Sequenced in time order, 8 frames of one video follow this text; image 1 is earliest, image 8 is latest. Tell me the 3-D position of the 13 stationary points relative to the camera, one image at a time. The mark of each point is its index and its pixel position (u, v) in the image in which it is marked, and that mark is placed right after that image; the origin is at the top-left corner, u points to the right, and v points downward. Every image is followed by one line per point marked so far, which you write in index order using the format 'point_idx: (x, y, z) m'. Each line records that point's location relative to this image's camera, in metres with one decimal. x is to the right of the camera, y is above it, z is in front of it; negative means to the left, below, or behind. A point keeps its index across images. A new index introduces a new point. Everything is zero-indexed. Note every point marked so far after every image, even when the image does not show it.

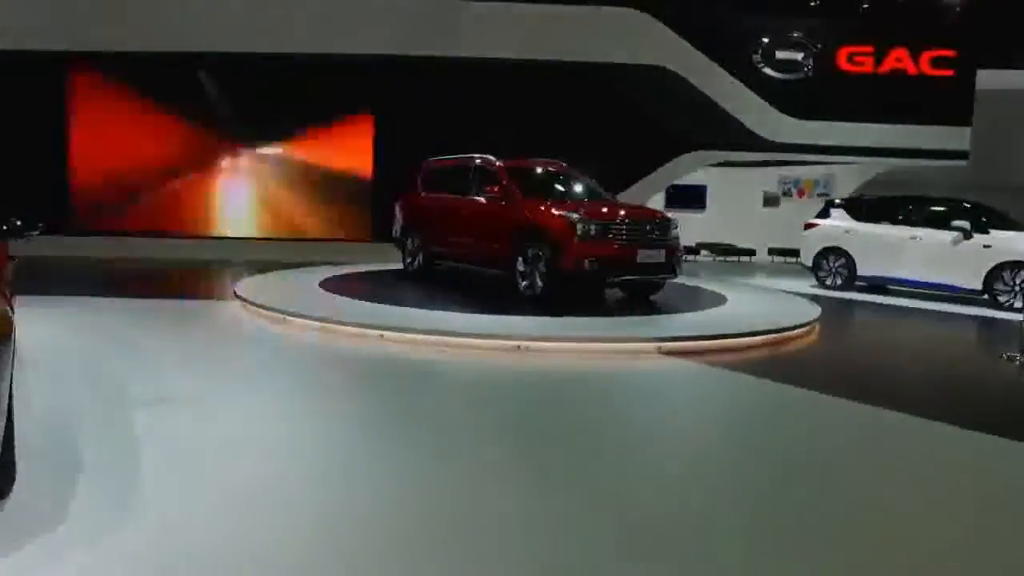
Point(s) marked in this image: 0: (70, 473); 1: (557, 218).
0: (-2.2, -0.9, +3.7) m
1: (+0.4, +0.7, +7.4) m
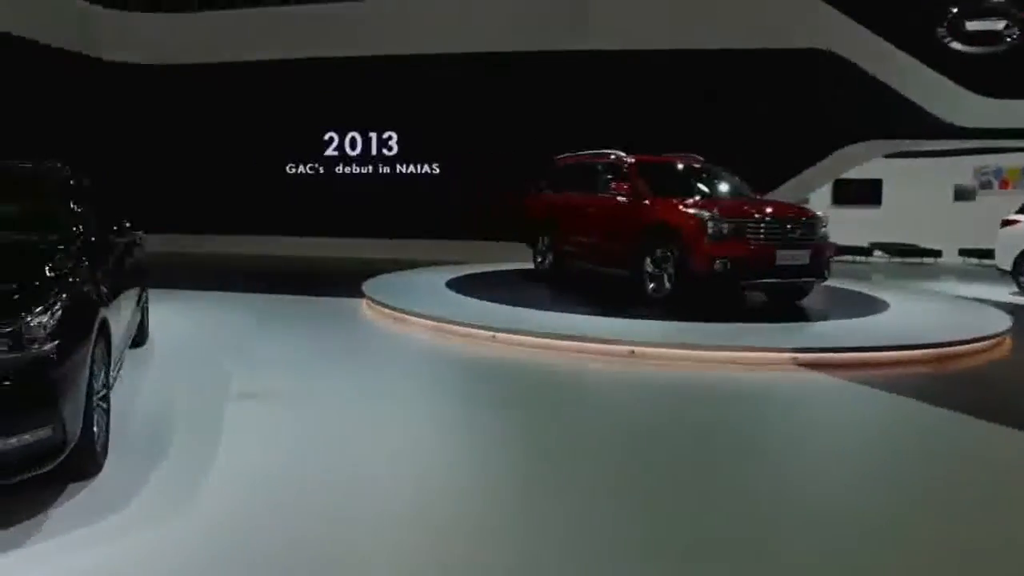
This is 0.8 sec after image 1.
0: (-1.9, -0.9, +3.9) m
1: (+1.6, +0.6, +6.8) m
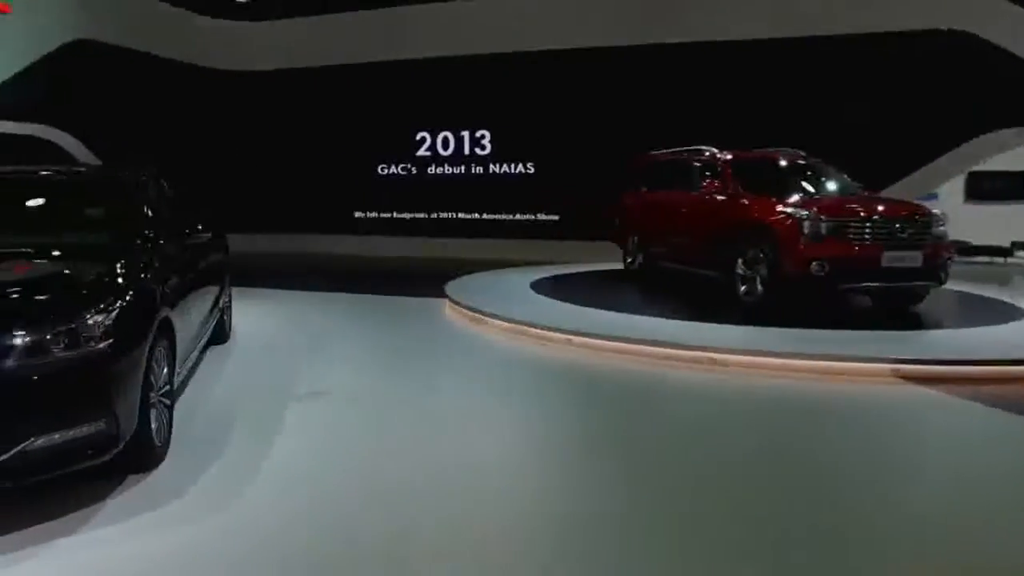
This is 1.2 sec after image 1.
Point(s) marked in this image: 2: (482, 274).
0: (-1.6, -0.9, +4.0) m
1: (+2.3, +0.6, +6.4) m
2: (-0.4, +0.1, +8.8) m
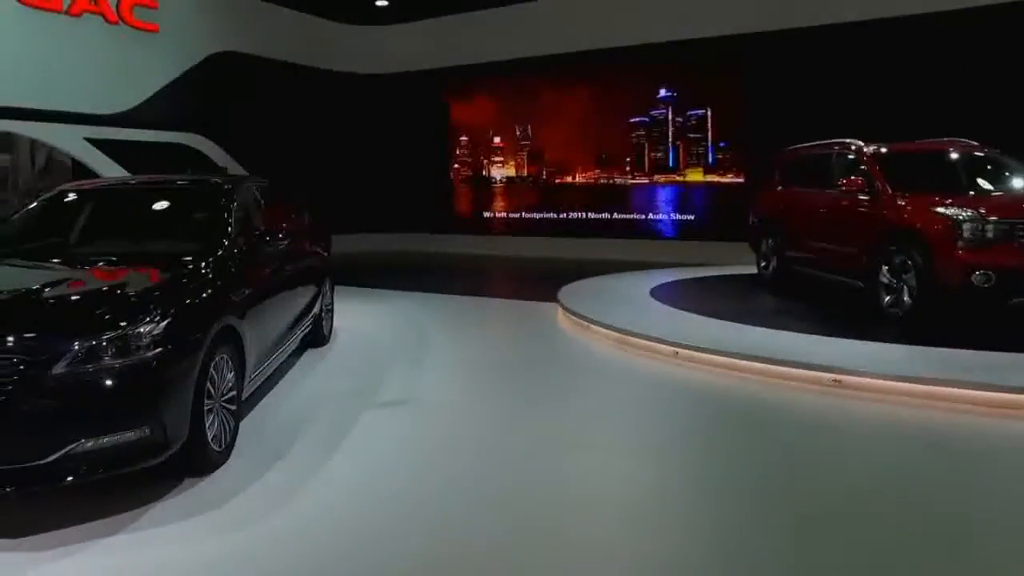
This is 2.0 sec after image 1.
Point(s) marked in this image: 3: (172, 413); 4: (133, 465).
0: (-1.3, -0.9, +4.1) m
1: (+3.1, +0.5, +5.5) m
2: (+1.0, +0.1, +8.5) m
3: (-1.5, -0.6, +3.4) m
4: (-1.6, -0.8, +3.3) m
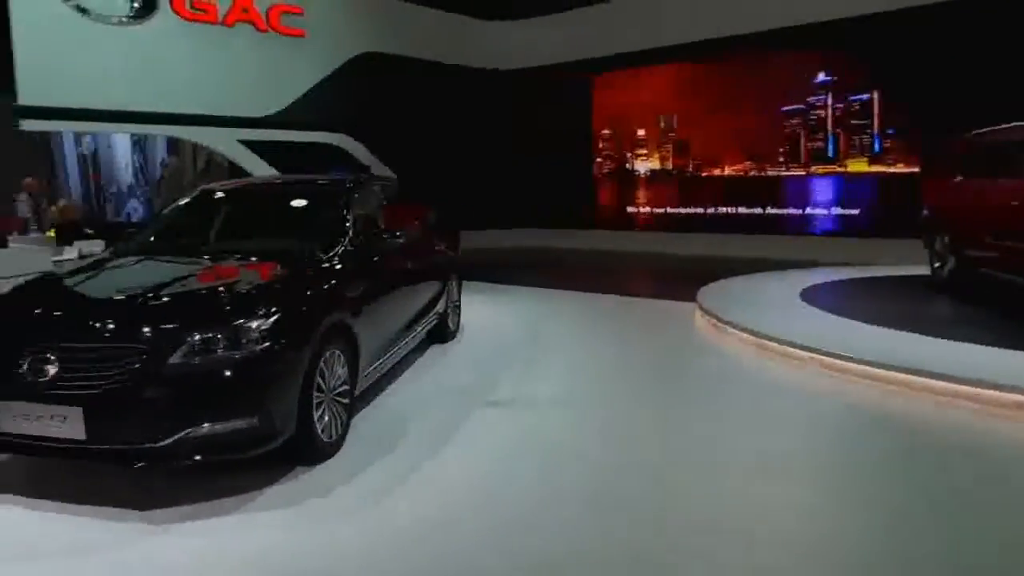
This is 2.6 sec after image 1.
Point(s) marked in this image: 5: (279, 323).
0: (-0.7, -0.9, +4.1) m
1: (+3.9, +0.5, +4.6) m
2: (+2.5, +0.1, +7.9) m
3: (-1.1, -0.5, +3.5) m
4: (-1.2, -0.7, +3.4) m
5: (-1.1, -0.2, +3.5) m
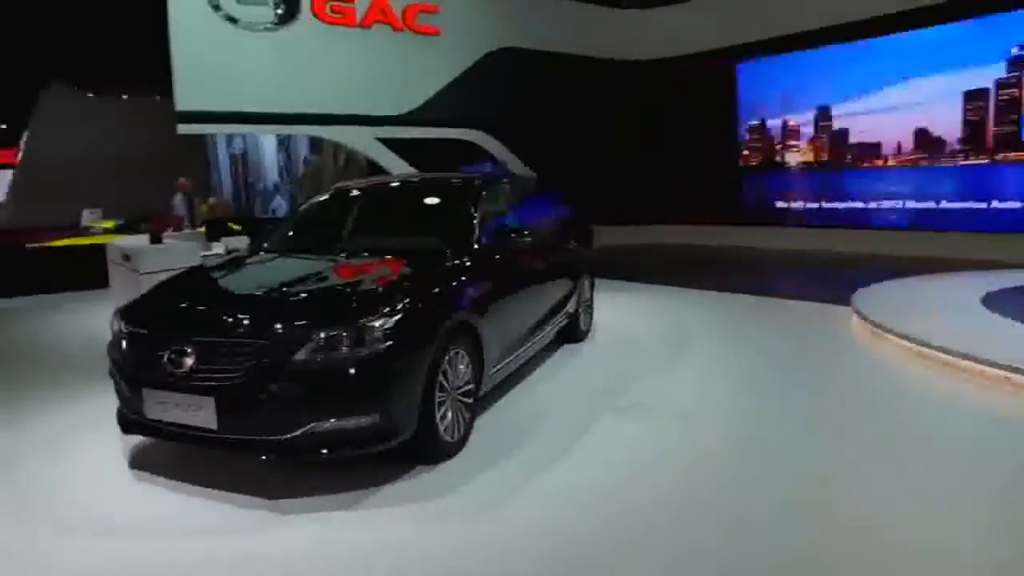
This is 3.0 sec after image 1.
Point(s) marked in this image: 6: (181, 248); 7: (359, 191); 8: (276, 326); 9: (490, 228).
0: (0.0, -0.9, +4.0) m
1: (+4.6, +0.4, +3.6) m
2: (+3.8, +0.1, +7.2) m
3: (-0.5, -0.5, +3.5) m
4: (-0.6, -0.7, +3.4) m
5: (-0.5, -0.1, +3.5) m
6: (-3.0, +0.3, +6.7) m
7: (-1.0, +0.6, +5.1) m
8: (-1.0, -0.2, +3.4) m
9: (-0.1, +0.4, +4.6) m
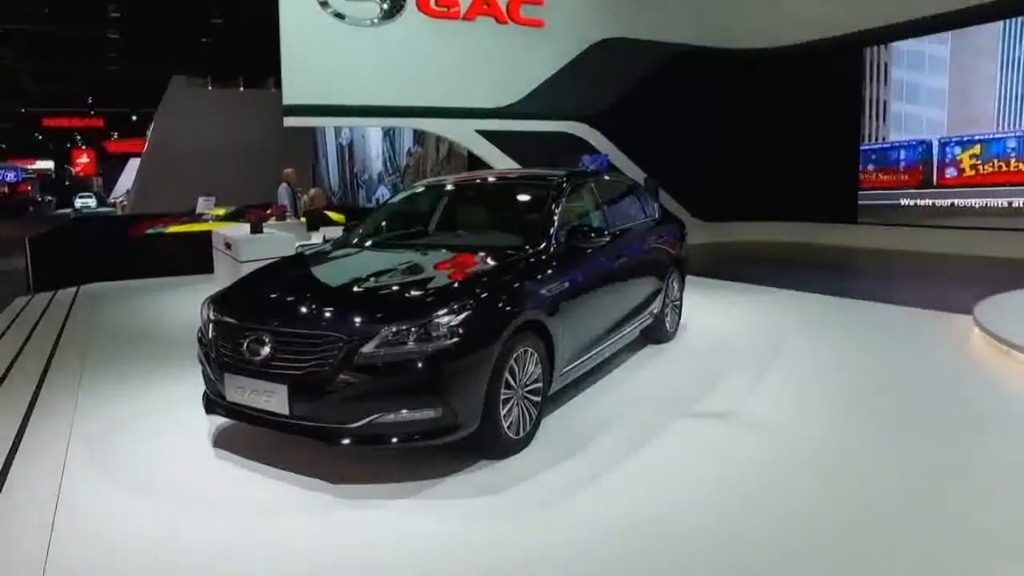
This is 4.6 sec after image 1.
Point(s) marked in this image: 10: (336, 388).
0: (+0.3, -0.9, +4.0) m
1: (+4.9, +0.3, +2.9) m
2: (+4.6, 0.0, +6.5) m
3: (-0.2, -0.5, +3.5) m
4: (-0.4, -0.7, +3.5) m
5: (-0.2, -0.1, +3.5) m
6: (-2.1, +0.5, +7.1) m
7: (-0.4, +0.7, +5.1) m
8: (-0.7, -0.1, +3.5) m
9: (+0.4, +0.4, +4.6) m
10: (-0.8, -0.4, +3.4) m
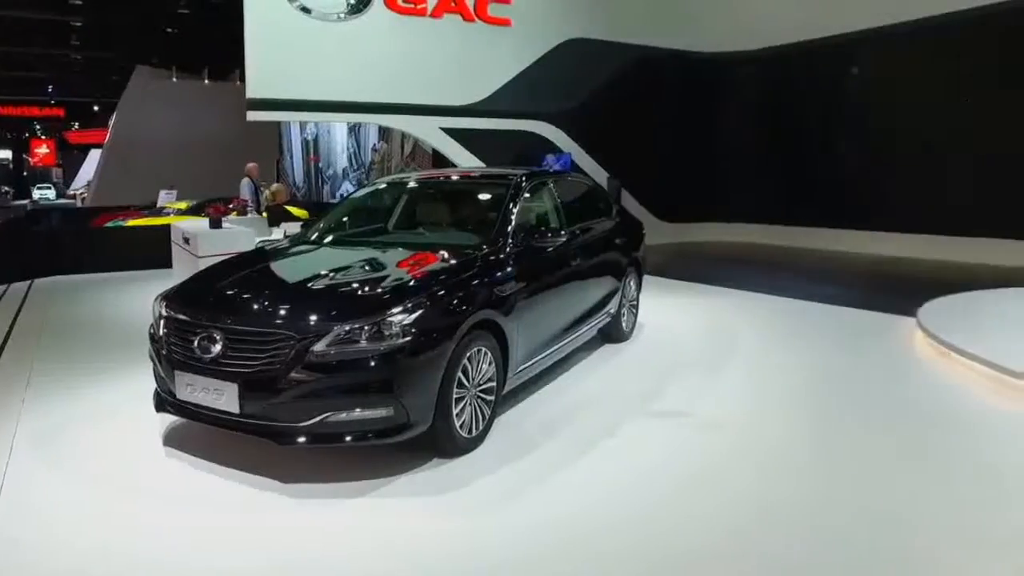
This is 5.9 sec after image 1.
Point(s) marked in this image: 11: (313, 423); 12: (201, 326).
0: (+0.1, -0.9, +4.0) m
1: (+4.7, +0.2, +3.1) m
2: (+4.3, 0.0, +6.7) m
3: (-0.4, -0.5, +3.5) m
4: (-0.6, -0.7, +3.5) m
5: (-0.4, -0.1, +3.6) m
6: (-2.4, +0.5, +7.0) m
7: (-0.7, +0.7, +5.2) m
8: (-1.0, -0.1, +3.5) m
9: (+0.1, +0.4, +4.6) m
10: (-1.0, -0.4, +3.4) m
11: (-0.9, -0.6, +3.4) m
12: (-1.5, -0.2, +3.6) m
